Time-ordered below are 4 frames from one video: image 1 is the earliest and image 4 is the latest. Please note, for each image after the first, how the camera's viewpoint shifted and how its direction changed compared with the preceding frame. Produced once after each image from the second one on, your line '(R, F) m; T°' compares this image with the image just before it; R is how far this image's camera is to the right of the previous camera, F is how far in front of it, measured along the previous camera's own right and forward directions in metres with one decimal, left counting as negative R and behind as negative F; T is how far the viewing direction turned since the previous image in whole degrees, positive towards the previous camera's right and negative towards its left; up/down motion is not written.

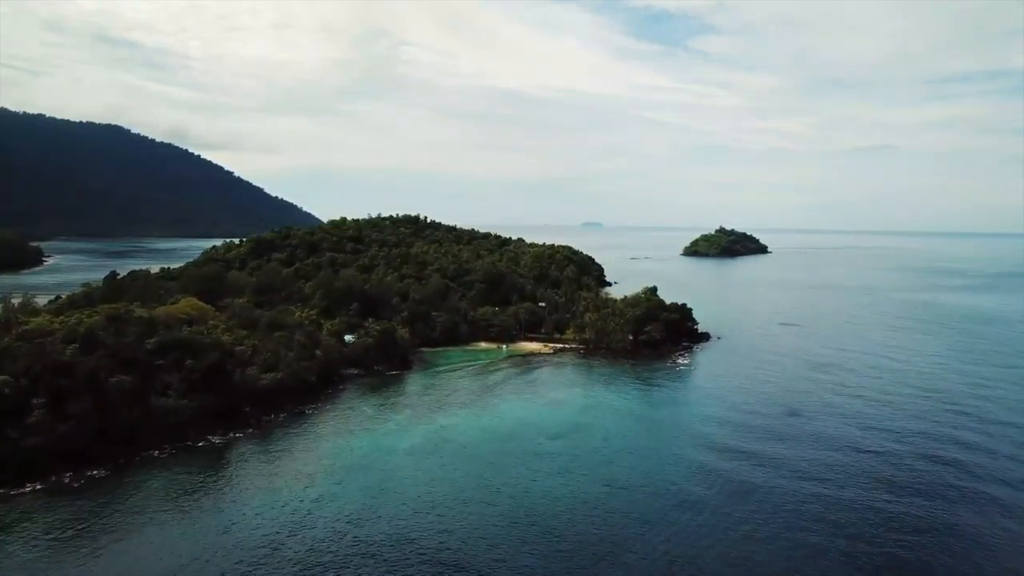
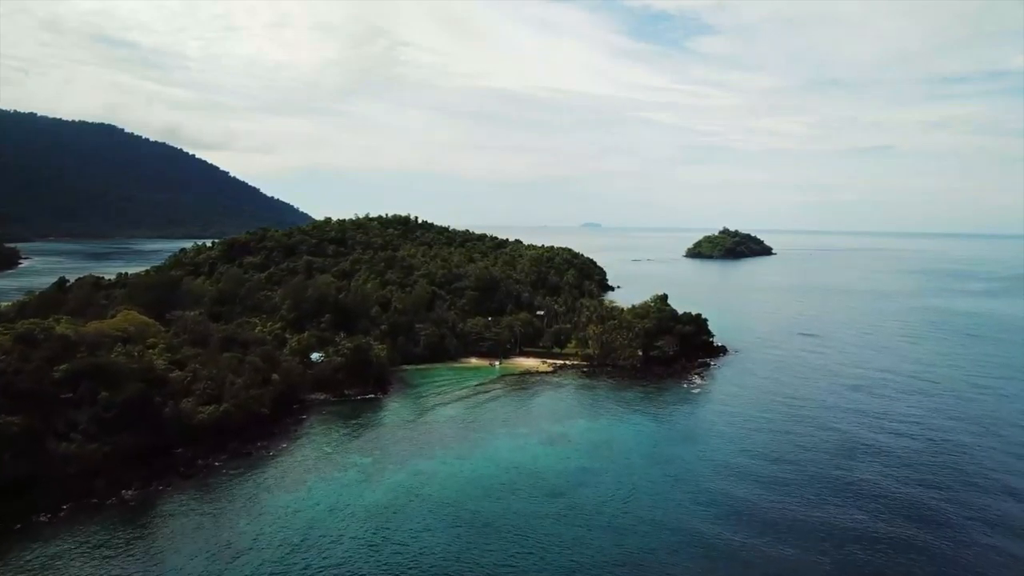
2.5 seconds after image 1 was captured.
(+0.6, +8.5) m; 0°
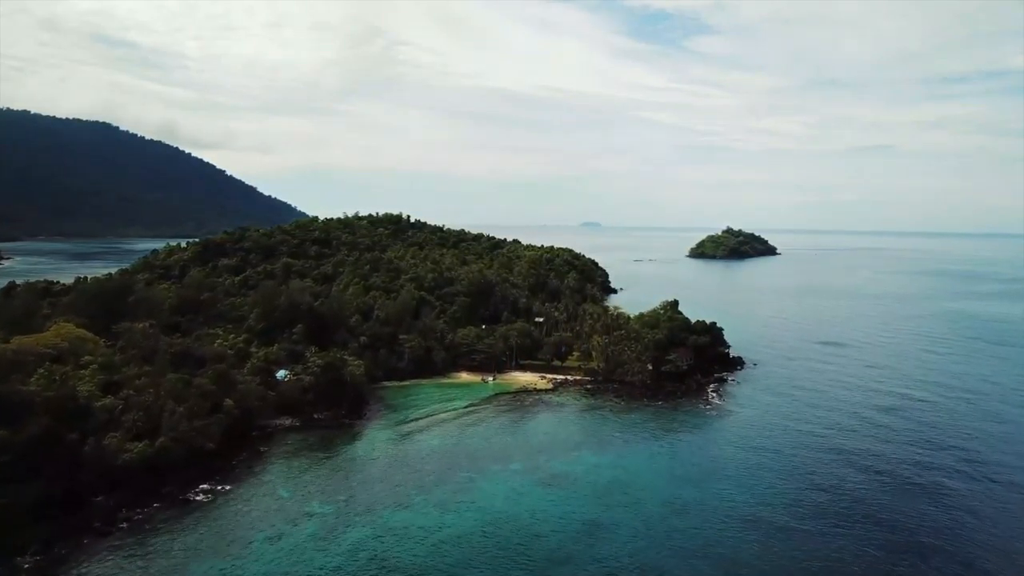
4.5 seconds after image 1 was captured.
(+0.4, +6.9) m; 0°
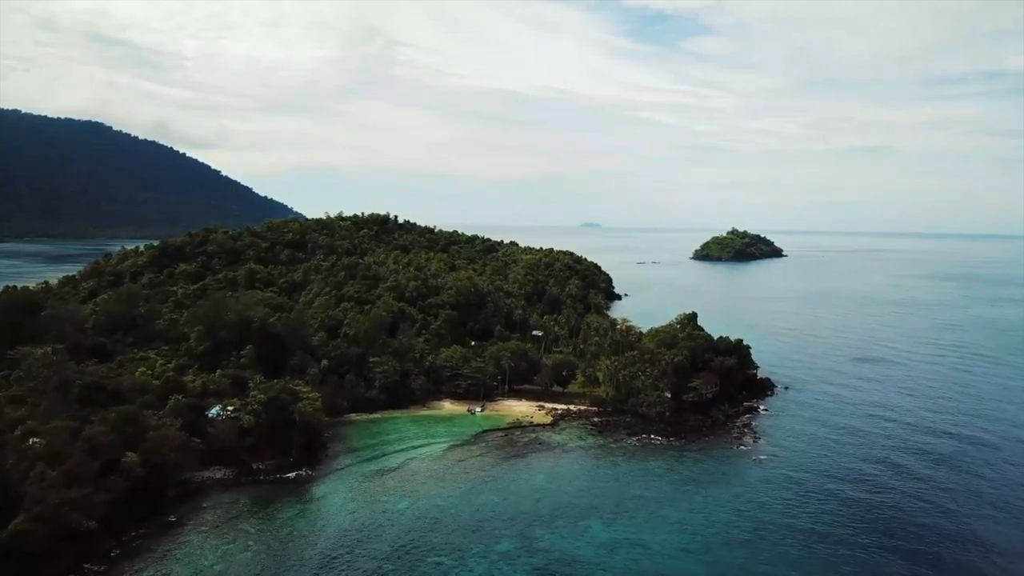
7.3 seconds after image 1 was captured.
(+0.6, +9.4) m; 0°
